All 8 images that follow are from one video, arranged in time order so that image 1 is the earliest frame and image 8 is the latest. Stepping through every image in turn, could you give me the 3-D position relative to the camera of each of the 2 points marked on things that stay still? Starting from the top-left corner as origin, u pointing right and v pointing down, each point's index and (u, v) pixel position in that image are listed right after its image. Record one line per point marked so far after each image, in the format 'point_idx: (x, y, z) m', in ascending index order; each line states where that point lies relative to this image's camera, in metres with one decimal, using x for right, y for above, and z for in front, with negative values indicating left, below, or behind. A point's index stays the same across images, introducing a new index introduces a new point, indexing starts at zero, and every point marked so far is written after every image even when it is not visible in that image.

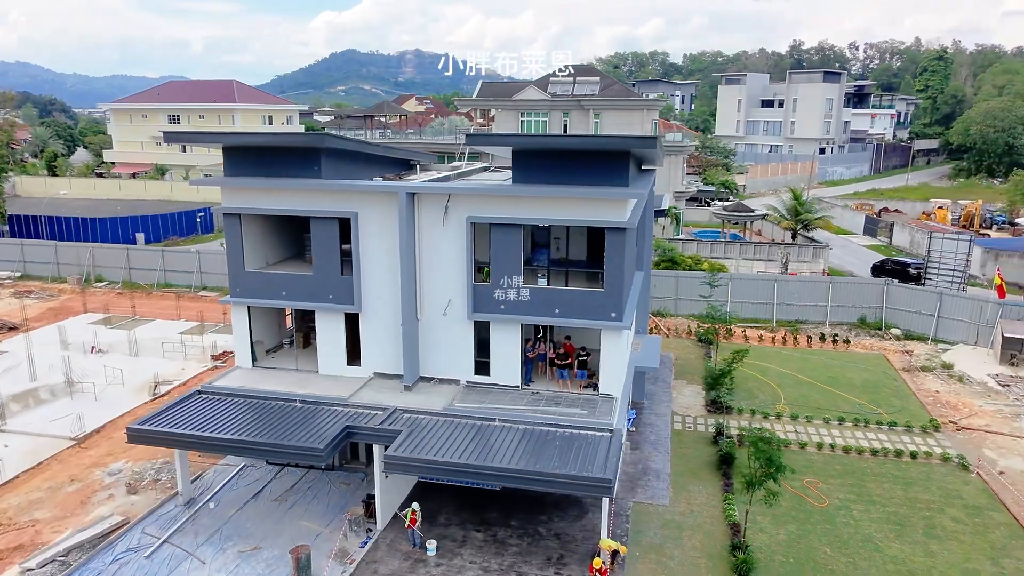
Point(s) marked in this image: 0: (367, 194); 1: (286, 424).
0: (-3.4, +2.3, +17.8) m
1: (-5.1, -3.1, +16.7) m
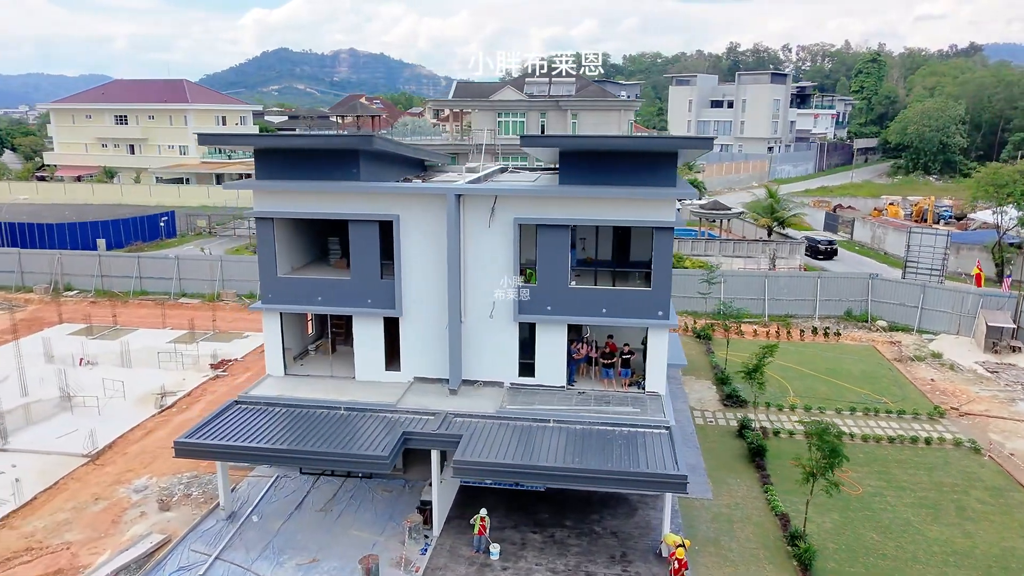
0: (-2.3, +2.2, +17.5) m
1: (-3.8, -3.2, +16.4) m
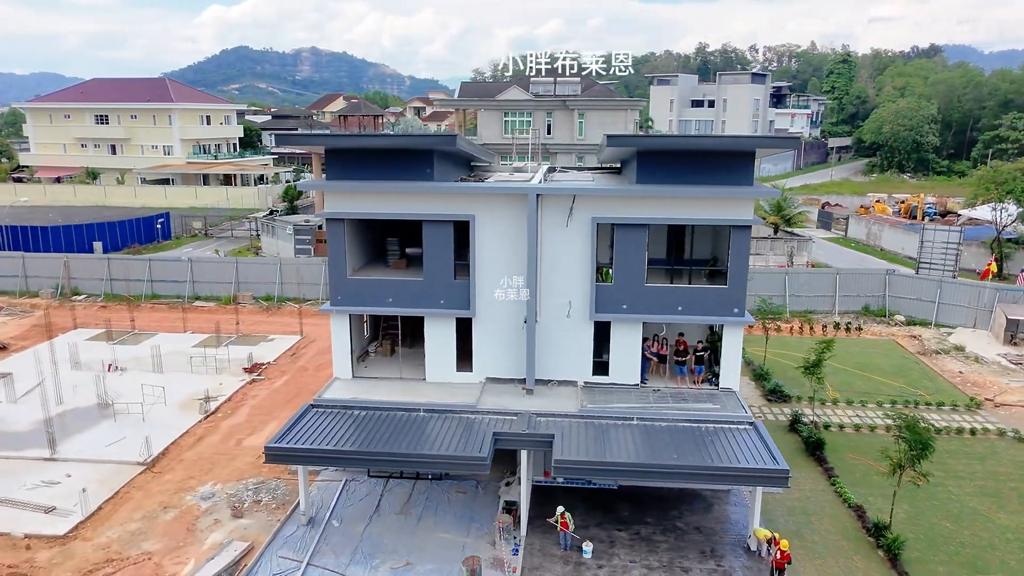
0: (-0.5, +2.2, +17.5) m
1: (-1.9, -3.2, +16.3) m
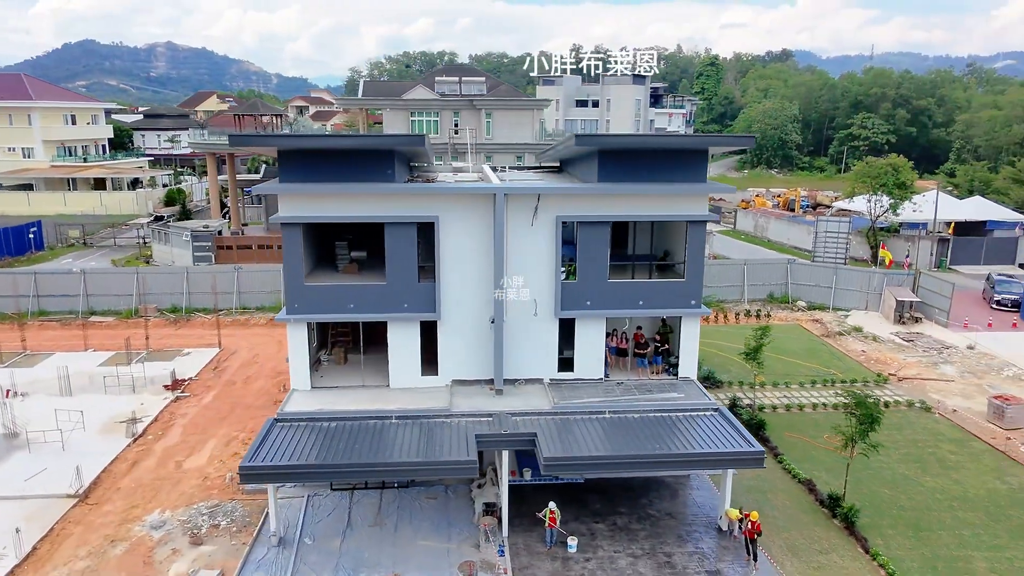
0: (-1.3, +2.1, +17.3) m
1: (-2.3, -3.3, +15.9) m
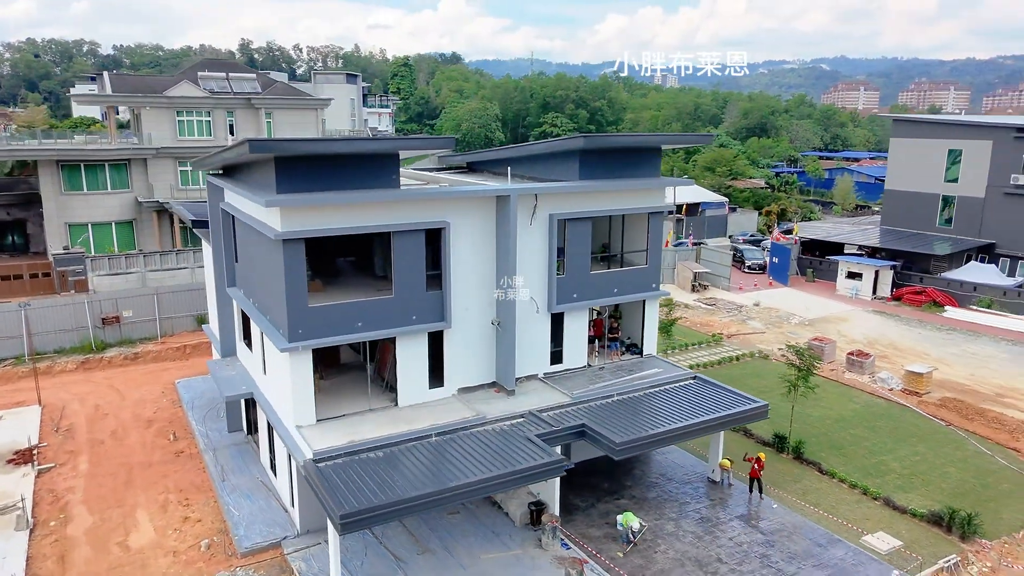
0: (-1.2, +2.0, +16.9) m
1: (-0.9, -3.5, +15.3) m
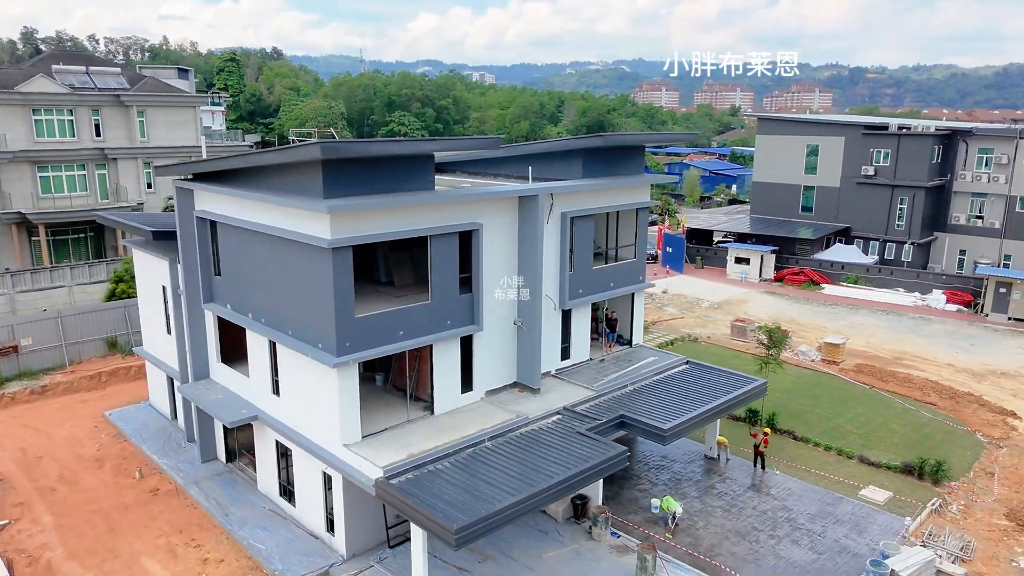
0: (-0.5, +2.0, +16.7) m
1: (+0.4, -3.5, +15.2) m
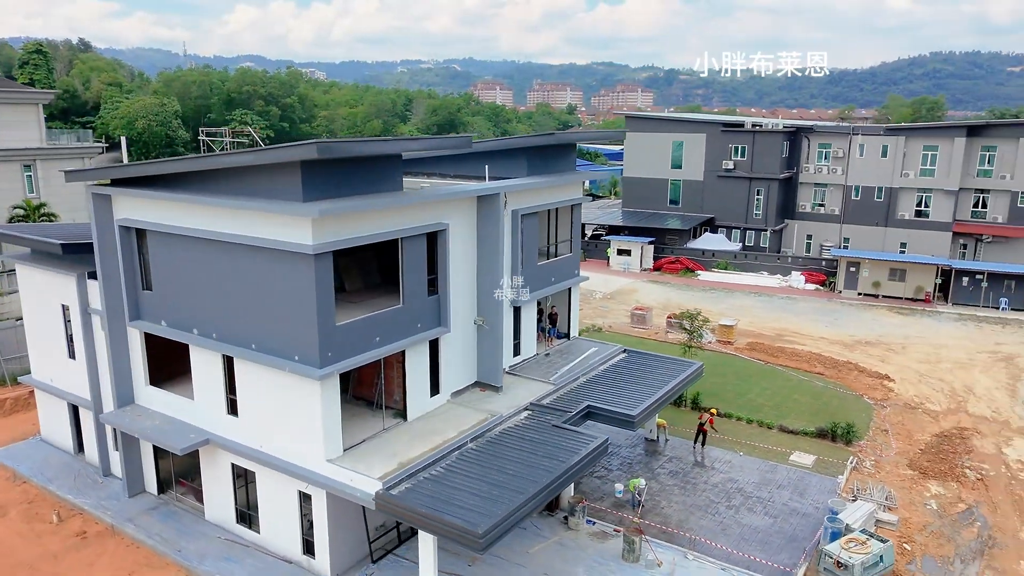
0: (-1.3, +1.9, +16.5) m
1: (+0.1, -3.5, +15.3) m
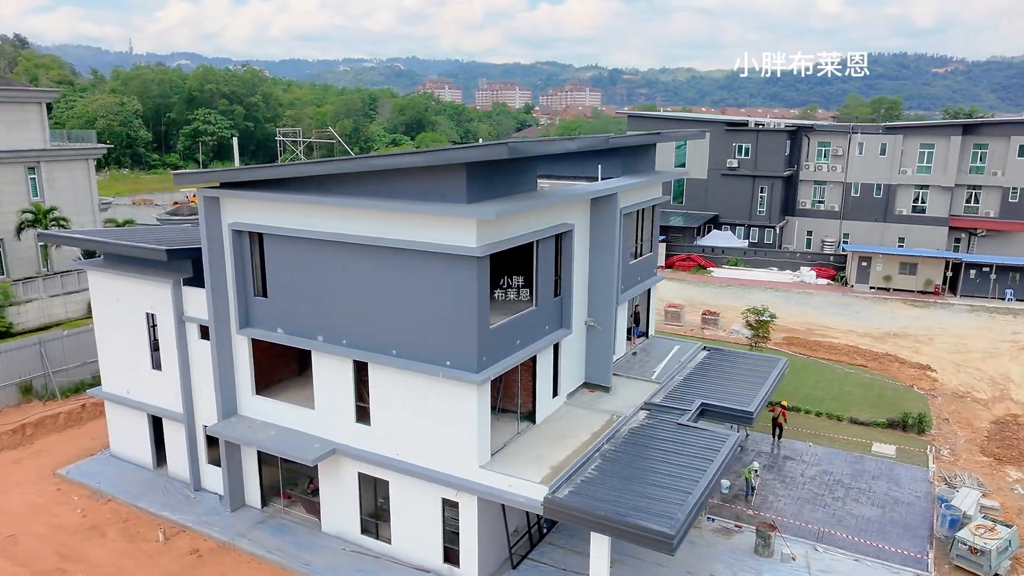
0: (+1.4, +1.9, +16.4) m
1: (+3.0, -3.5, +15.3) m
